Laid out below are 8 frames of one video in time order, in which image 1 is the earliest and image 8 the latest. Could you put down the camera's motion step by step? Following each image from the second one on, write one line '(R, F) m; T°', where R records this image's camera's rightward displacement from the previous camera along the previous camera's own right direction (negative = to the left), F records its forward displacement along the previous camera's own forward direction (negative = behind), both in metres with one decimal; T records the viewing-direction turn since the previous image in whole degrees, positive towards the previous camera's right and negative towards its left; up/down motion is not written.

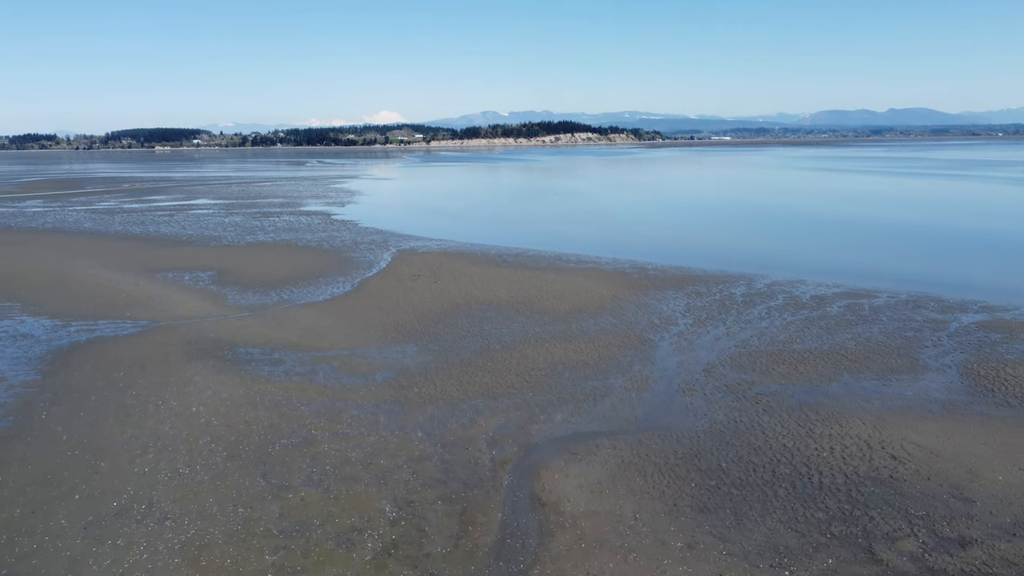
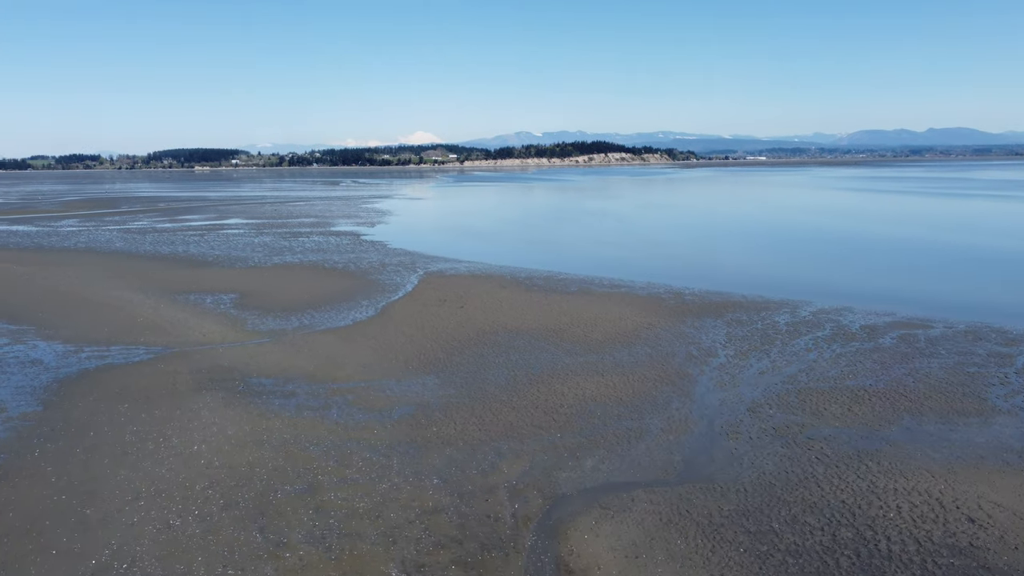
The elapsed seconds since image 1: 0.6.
(0.0, +0.5) m; -2°
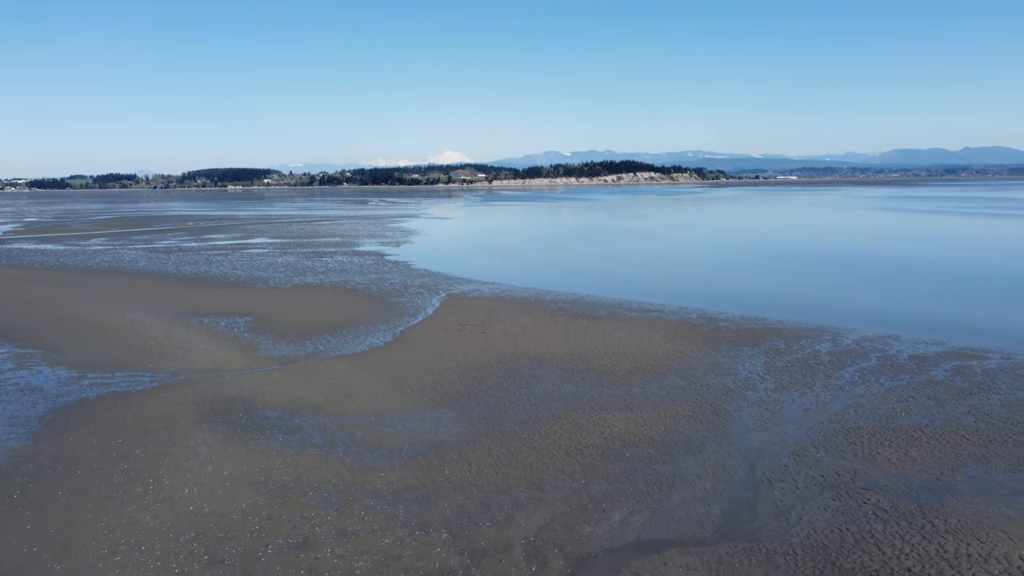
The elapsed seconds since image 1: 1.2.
(+0.1, +0.5) m; -2°
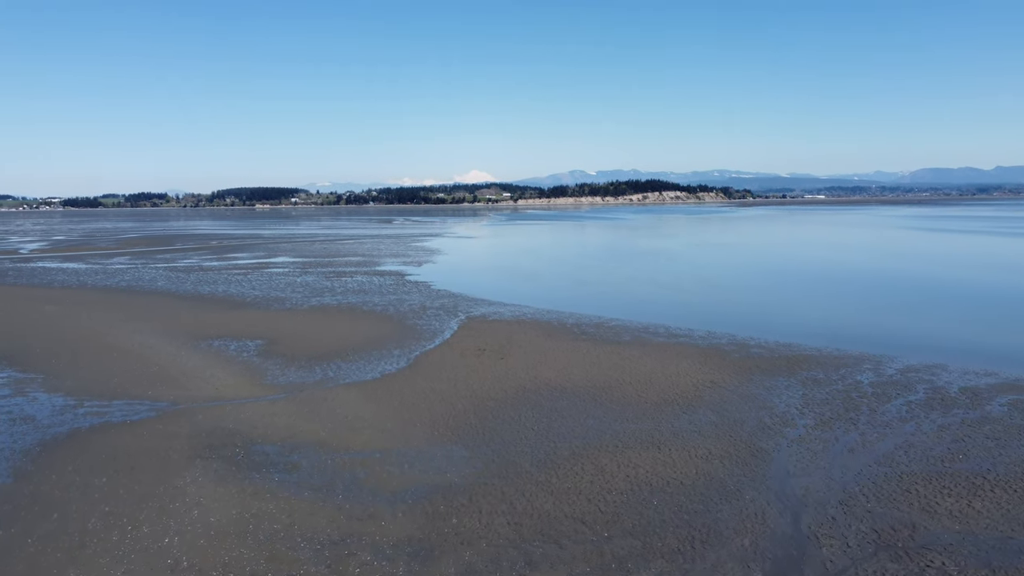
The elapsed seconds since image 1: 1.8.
(+0.1, +0.6) m; -2°
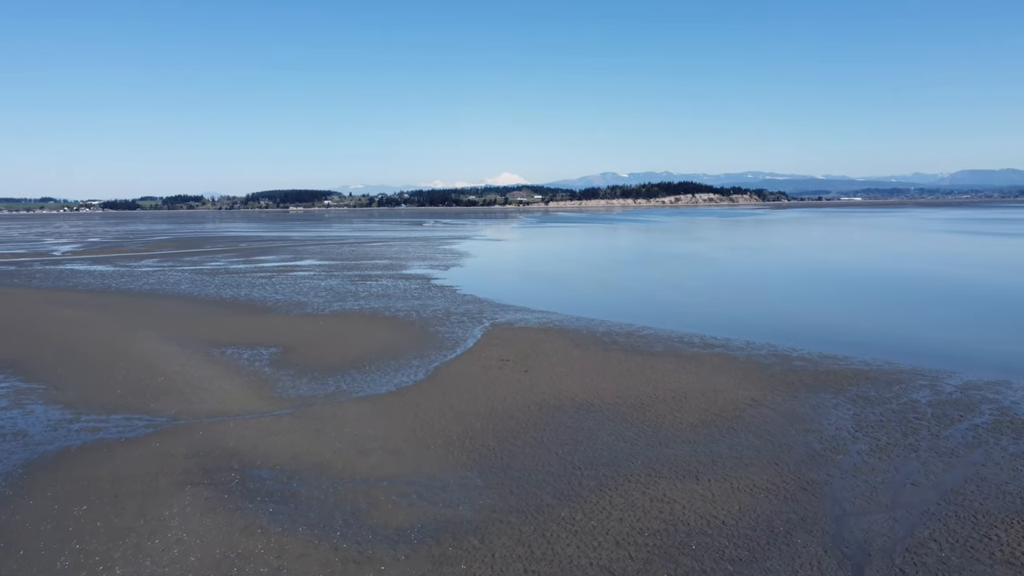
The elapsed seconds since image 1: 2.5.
(+0.1, +0.7) m; -2°
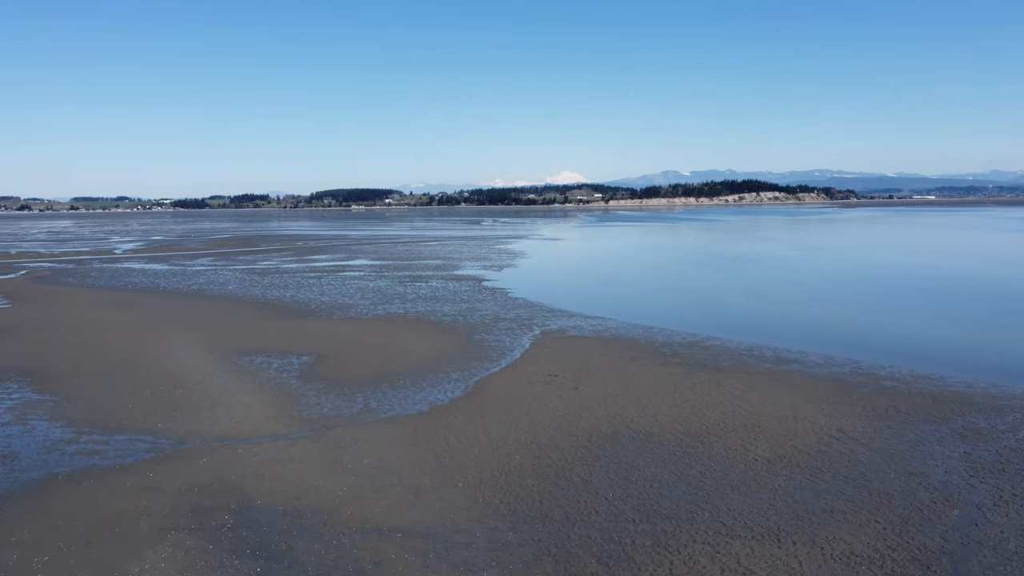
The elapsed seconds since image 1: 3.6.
(+0.1, +1.1) m; -4°
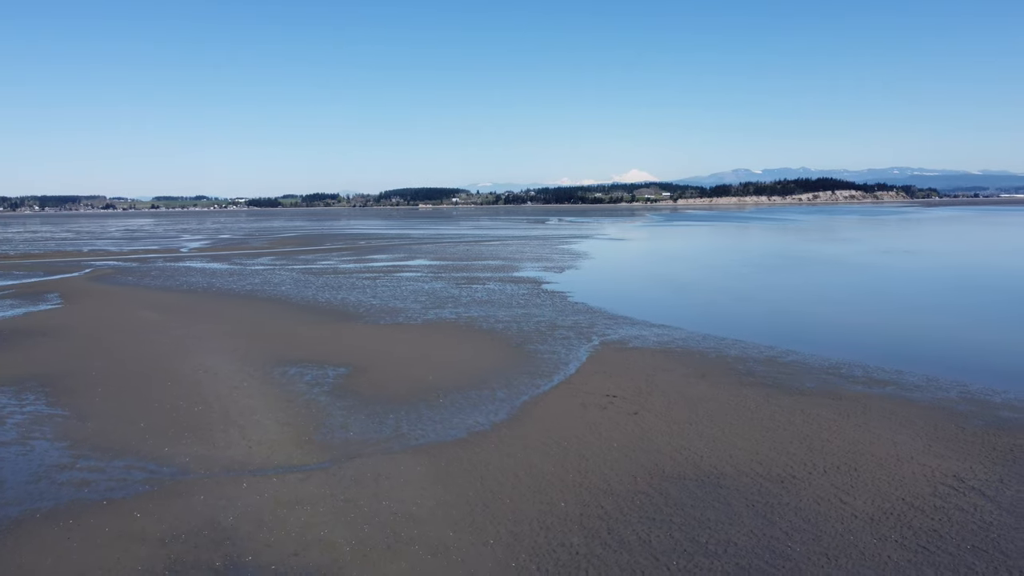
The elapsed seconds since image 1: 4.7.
(+0.1, +1.1) m; -5°
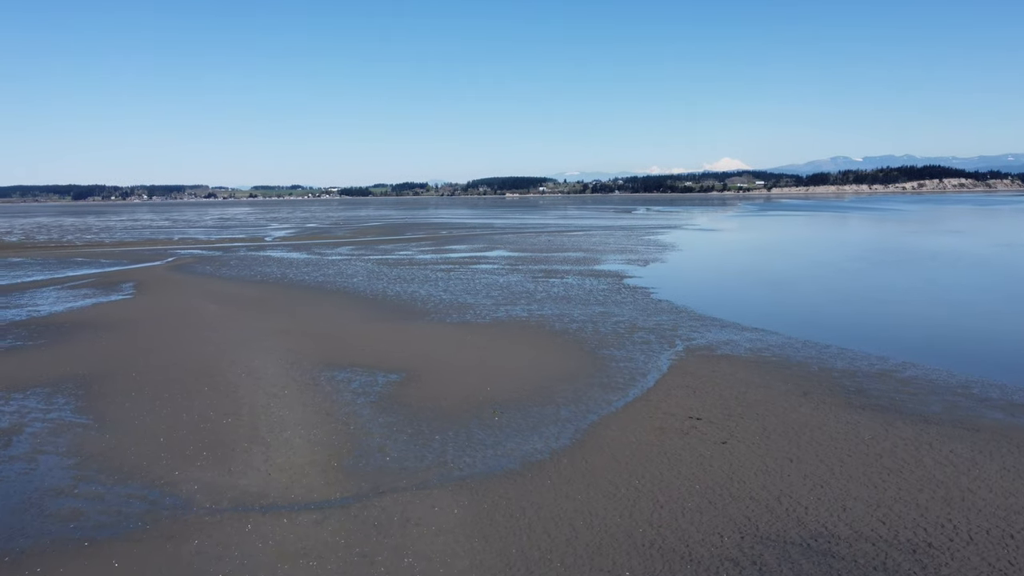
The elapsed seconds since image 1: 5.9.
(+0.2, +1.2) m; -6°
